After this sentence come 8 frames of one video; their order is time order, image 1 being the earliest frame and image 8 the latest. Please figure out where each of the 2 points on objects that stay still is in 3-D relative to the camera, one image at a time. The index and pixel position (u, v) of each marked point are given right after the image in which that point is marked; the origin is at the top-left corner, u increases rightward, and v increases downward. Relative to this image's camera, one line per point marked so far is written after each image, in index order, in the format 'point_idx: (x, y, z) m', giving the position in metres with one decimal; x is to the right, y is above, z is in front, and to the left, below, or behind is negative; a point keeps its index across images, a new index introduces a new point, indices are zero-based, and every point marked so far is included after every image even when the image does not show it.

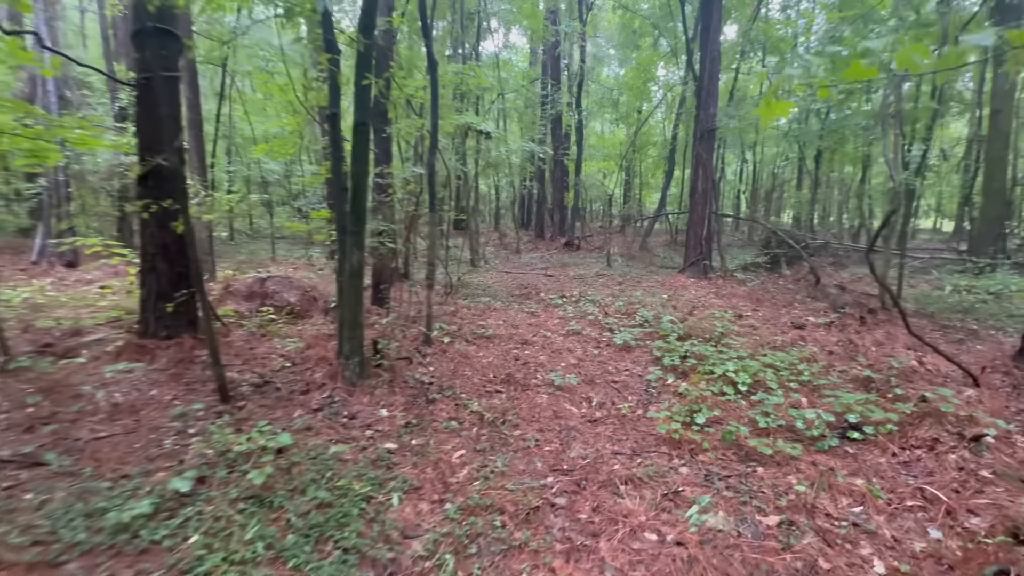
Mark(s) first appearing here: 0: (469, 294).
0: (-0.9, -0.1, +9.8) m
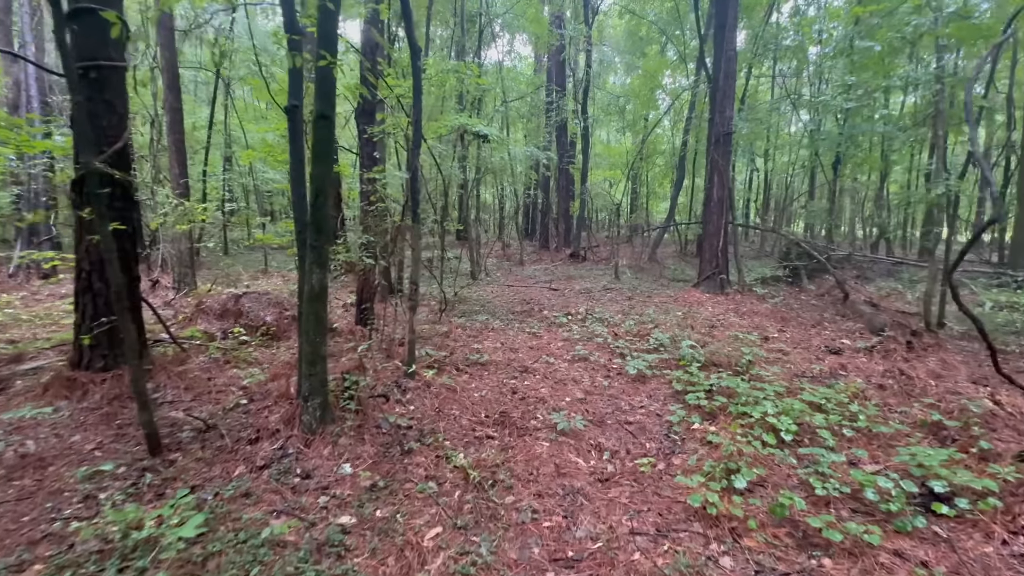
0: (-0.9, -0.4, +9.0) m
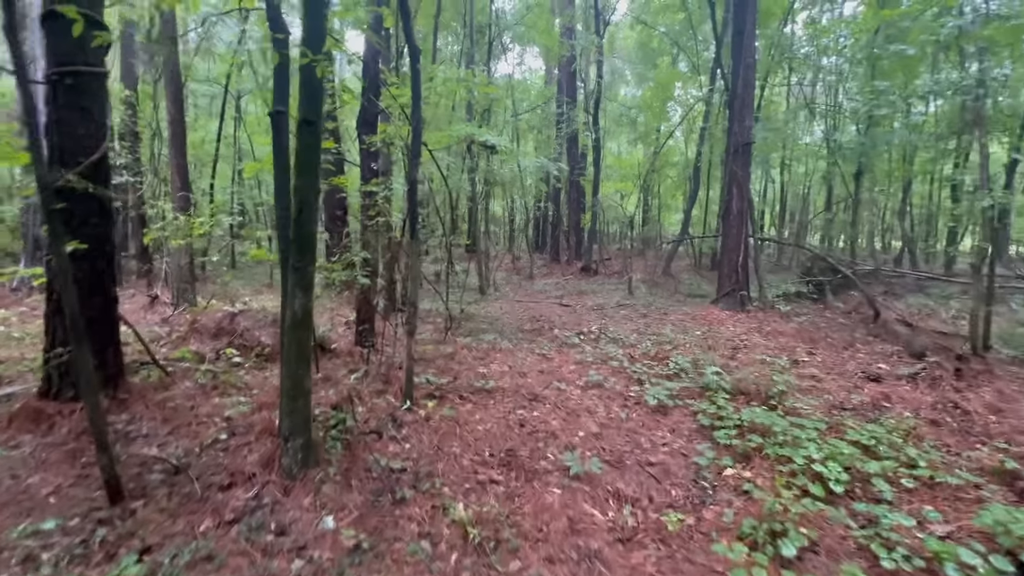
0: (-0.7, -0.8, +8.6) m
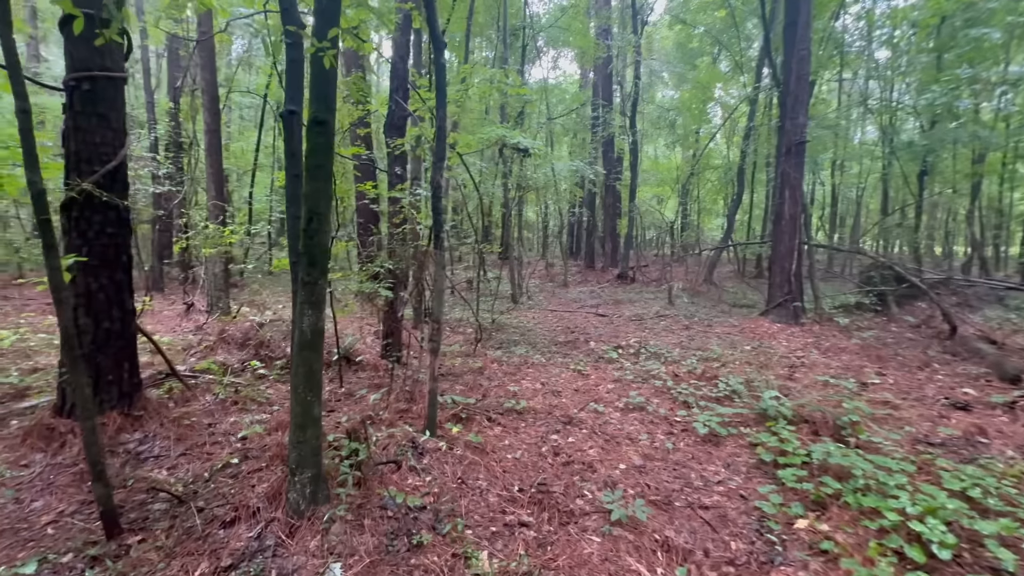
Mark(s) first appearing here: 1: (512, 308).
0: (-0.1, -0.9, +8.2) m
1: (0.0, -0.5, +11.3) m
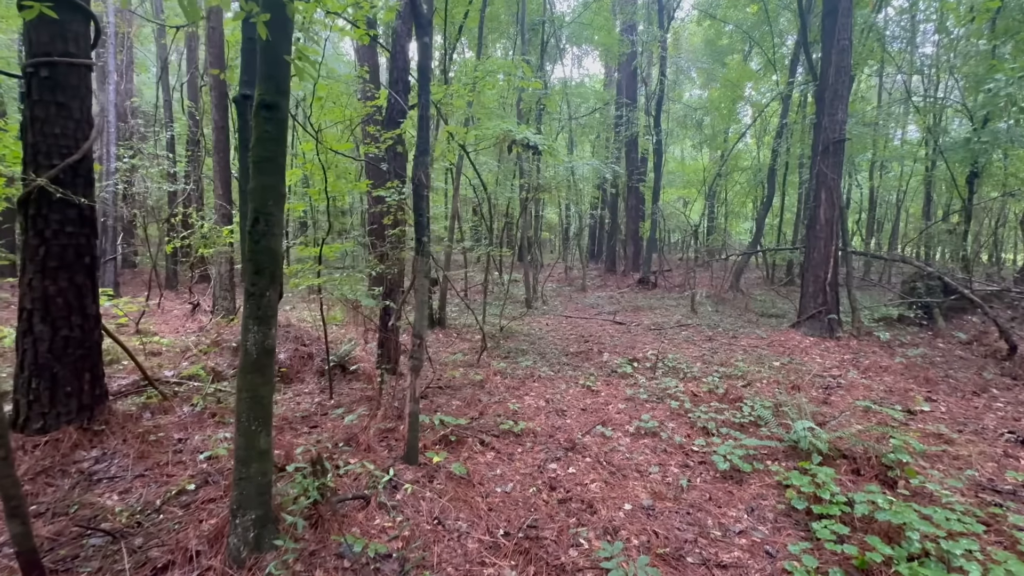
0: (0.0, -1.0, +7.7) m
1: (+0.3, -0.6, +10.8) m
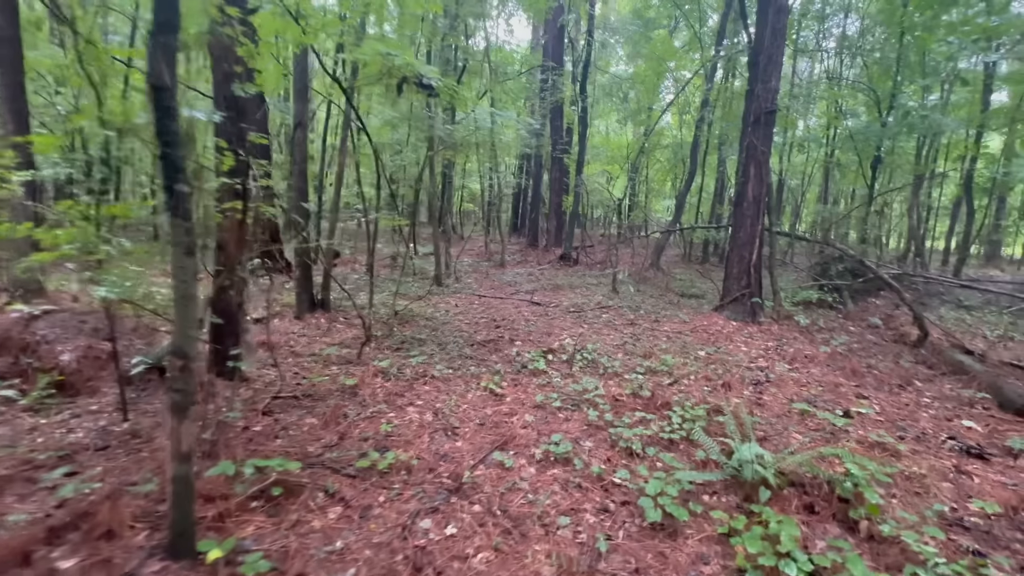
0: (-1.4, -0.7, +6.4) m
1: (-1.6, -0.1, +9.5) m
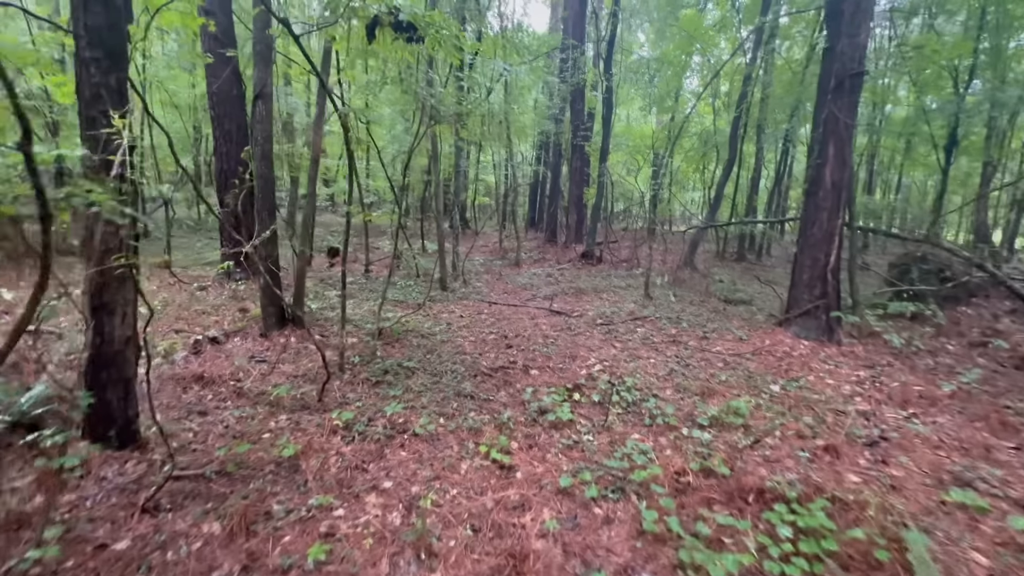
0: (-1.3, -0.9, +5.0) m
1: (-1.4, -0.2, +8.0) m
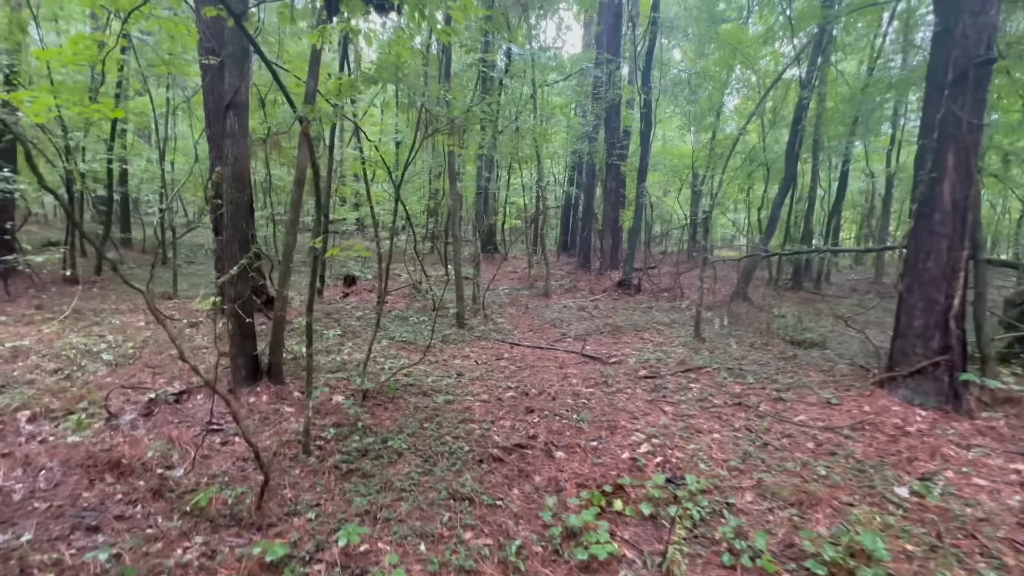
0: (-1.1, -1.3, +3.8) m
1: (-1.0, -0.8, +6.9) m
